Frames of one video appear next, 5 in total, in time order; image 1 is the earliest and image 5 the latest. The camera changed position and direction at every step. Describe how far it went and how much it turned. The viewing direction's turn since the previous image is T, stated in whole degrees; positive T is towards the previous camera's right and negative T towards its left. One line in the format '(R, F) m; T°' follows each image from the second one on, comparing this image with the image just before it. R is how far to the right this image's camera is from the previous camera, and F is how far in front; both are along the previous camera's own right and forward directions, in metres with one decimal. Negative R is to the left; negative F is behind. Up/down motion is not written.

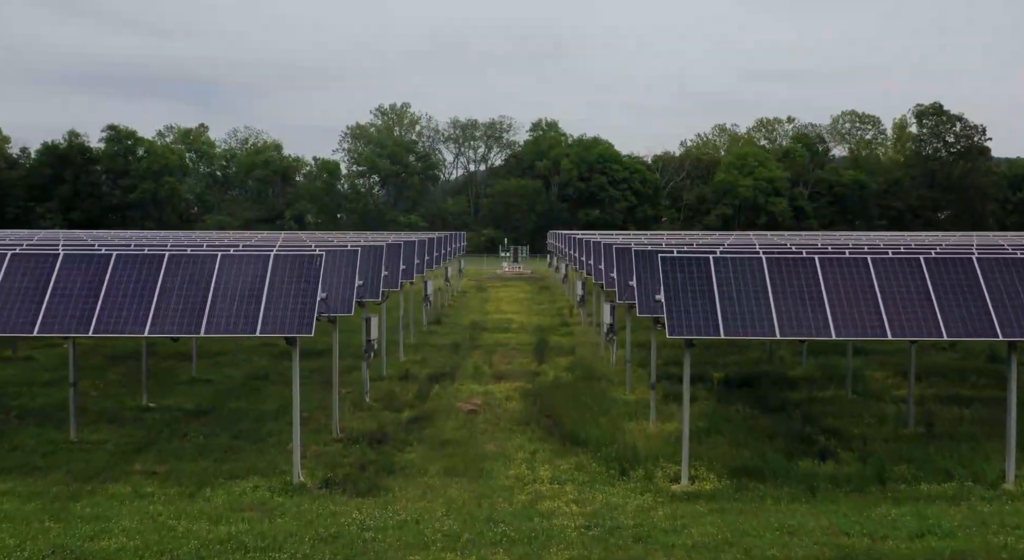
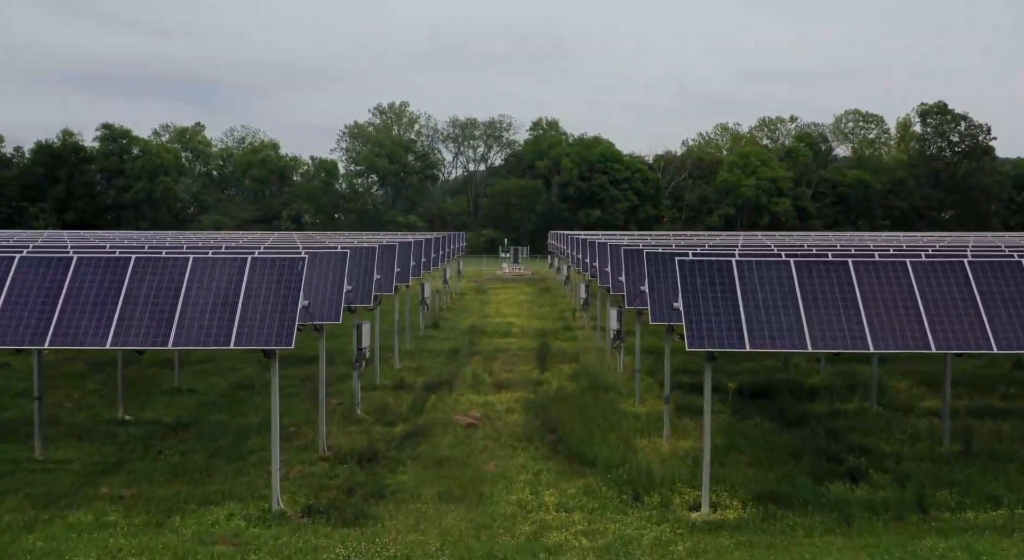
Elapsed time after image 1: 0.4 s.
(0.0, +1.2) m; 0°
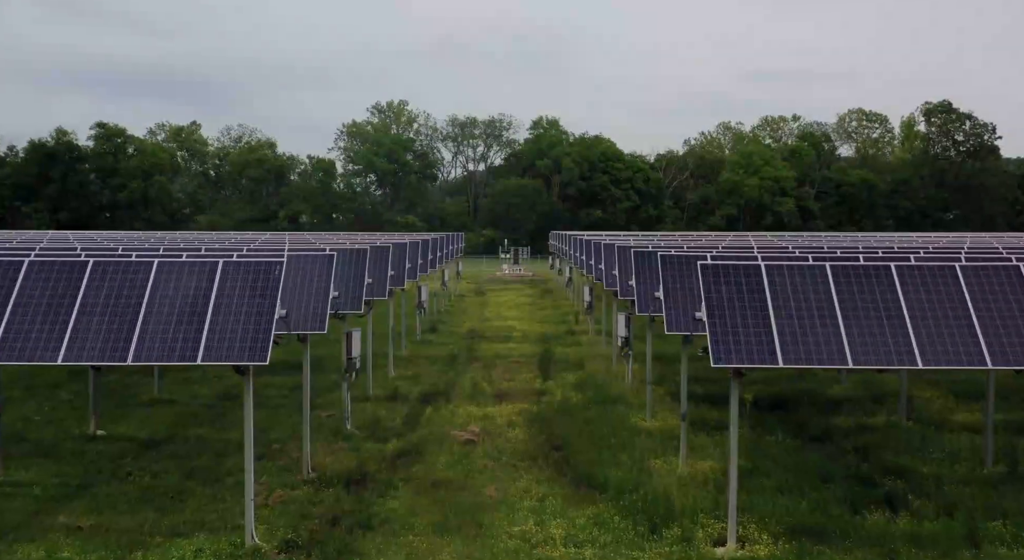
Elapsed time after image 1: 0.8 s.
(0.0, +1.2) m; 0°
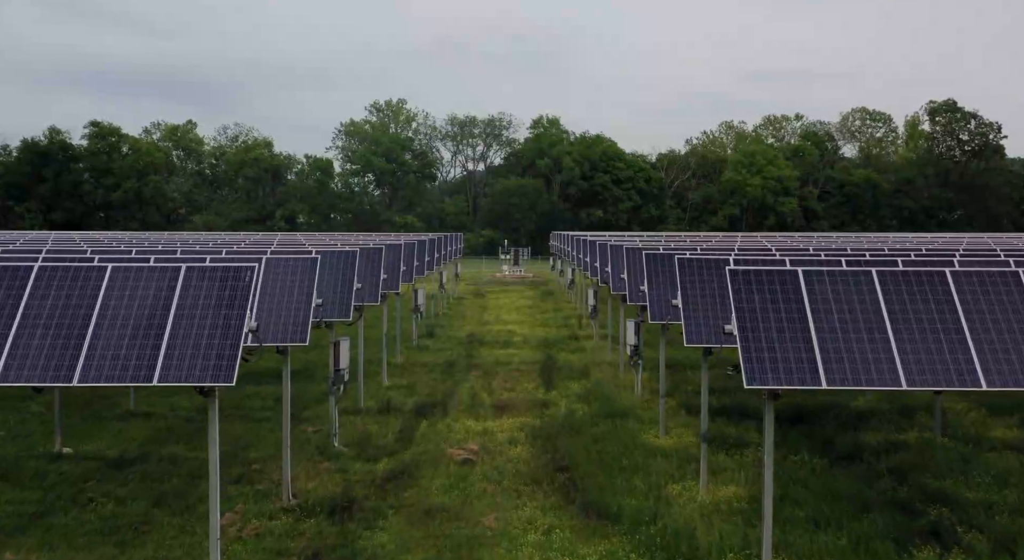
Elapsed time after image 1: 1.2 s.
(0.0, +1.2) m; 0°
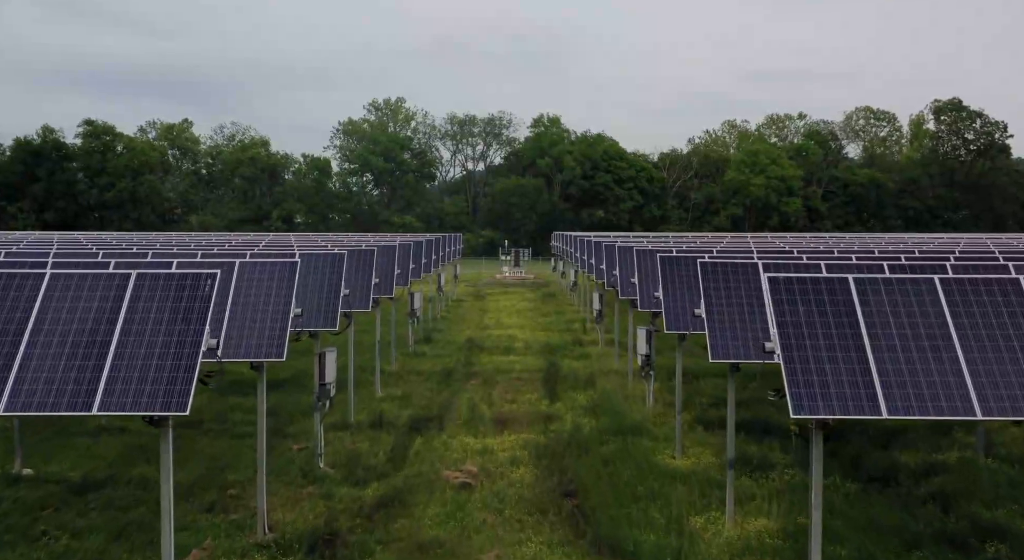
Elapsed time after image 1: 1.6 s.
(0.0, +1.3) m; 0°
